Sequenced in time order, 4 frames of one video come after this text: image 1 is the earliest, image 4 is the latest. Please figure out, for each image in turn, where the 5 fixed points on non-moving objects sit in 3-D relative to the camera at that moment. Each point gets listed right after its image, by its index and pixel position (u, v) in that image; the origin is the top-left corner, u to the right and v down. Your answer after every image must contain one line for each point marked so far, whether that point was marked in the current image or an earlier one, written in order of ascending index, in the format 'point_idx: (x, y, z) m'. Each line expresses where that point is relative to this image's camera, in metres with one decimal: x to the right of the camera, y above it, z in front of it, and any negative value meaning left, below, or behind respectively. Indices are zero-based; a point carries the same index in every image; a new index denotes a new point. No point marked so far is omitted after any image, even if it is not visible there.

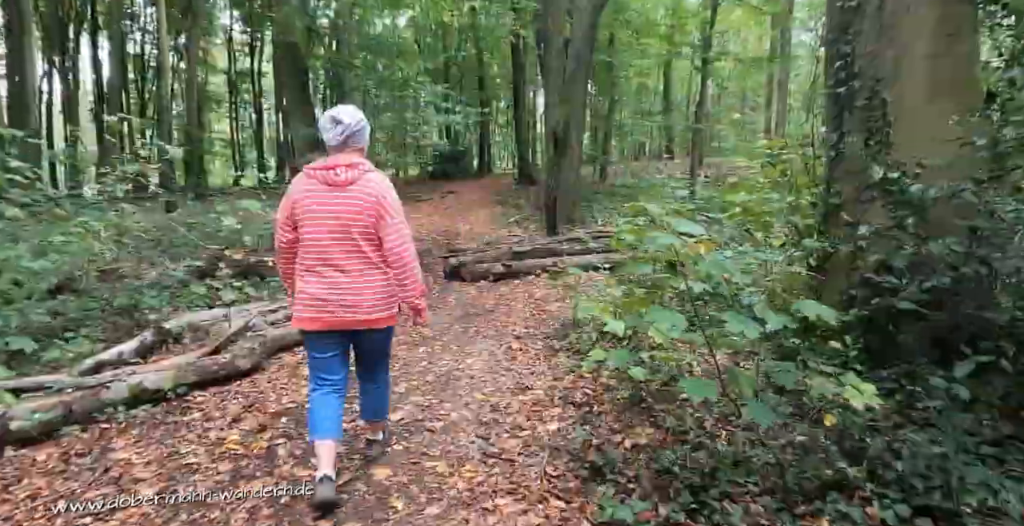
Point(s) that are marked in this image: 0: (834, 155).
0: (+2.2, +0.7, +3.7) m
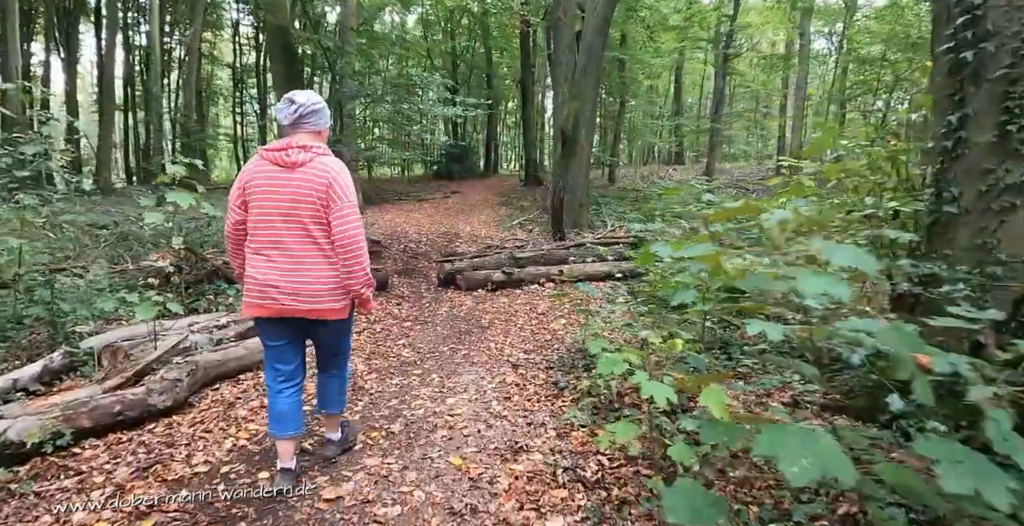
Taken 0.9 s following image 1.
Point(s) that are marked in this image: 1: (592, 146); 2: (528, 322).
0: (+2.1, +0.6, +2.7) m
1: (+1.7, +2.5, +12.2) m
2: (+0.2, -0.7, +6.3) m
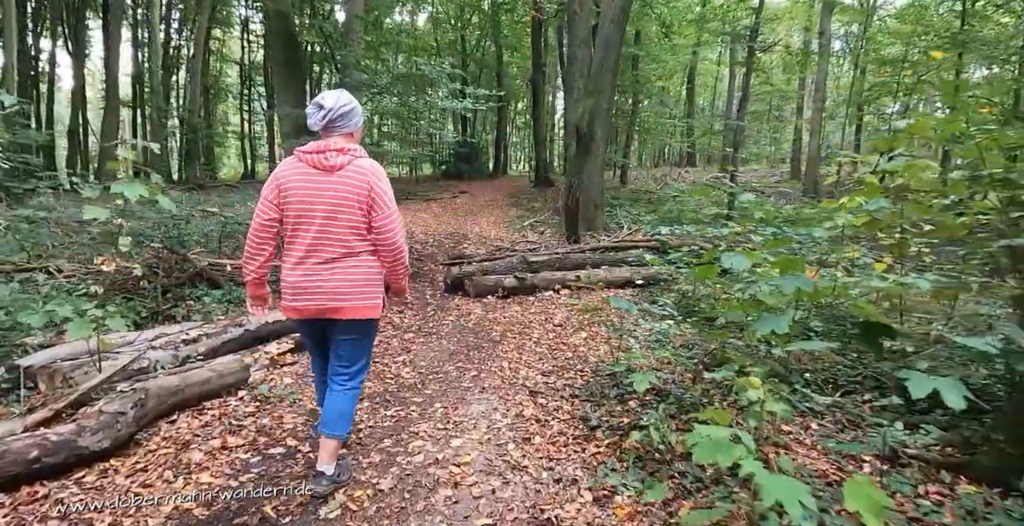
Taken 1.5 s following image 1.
0: (+2.2, +0.5, +2.0) m
1: (+2.0, +2.4, +11.5) m
2: (+0.3, -0.7, +5.6) m
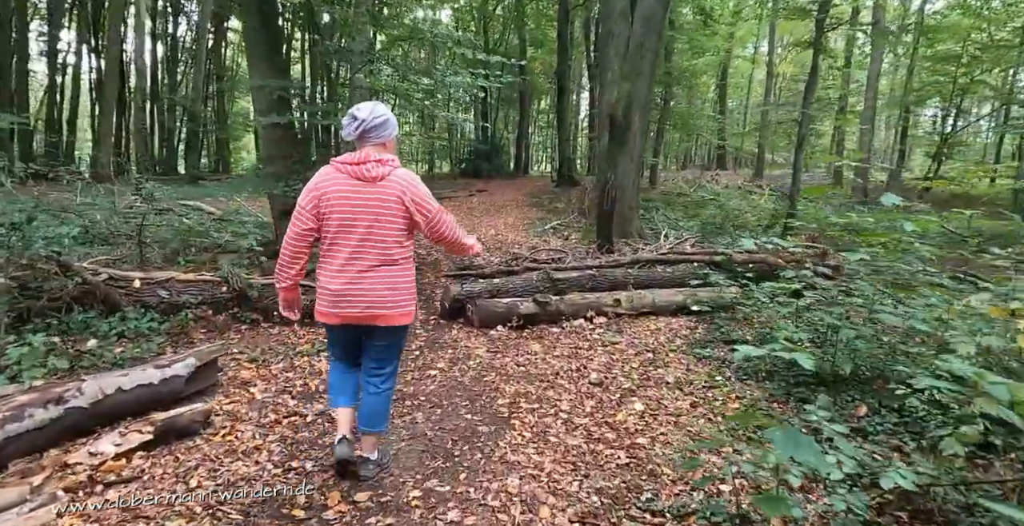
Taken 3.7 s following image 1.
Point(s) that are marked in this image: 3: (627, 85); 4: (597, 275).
0: (+2.2, +0.2, -0.1) m
1: (+2.4, +2.2, +9.4) m
2: (+0.4, -0.9, +3.6) m
3: (+1.9, +3.0, +8.9) m
4: (+1.0, -0.1, +6.5) m
